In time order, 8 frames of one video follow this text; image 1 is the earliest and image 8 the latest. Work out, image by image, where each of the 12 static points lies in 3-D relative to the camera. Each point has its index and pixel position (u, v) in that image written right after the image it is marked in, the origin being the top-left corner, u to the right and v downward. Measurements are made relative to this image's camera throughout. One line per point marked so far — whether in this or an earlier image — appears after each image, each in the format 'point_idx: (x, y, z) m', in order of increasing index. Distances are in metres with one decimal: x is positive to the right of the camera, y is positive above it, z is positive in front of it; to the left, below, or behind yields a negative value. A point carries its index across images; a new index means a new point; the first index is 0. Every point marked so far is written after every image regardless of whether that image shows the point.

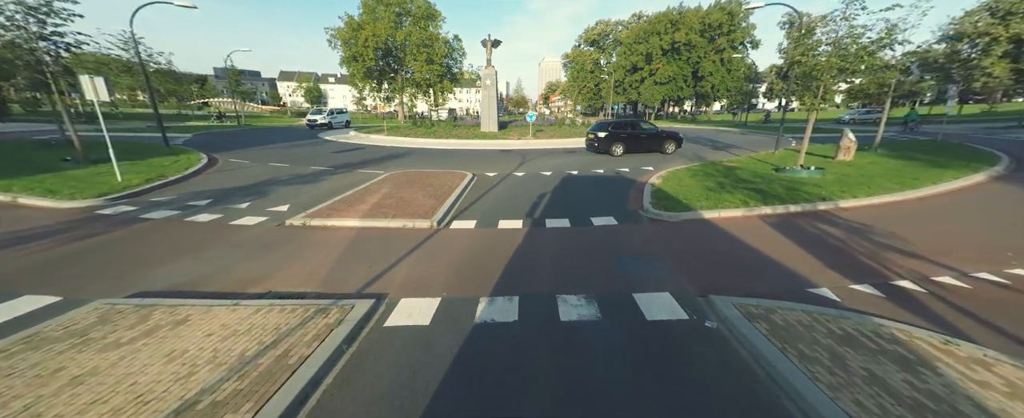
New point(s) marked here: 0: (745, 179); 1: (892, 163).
0: (+6.2, +0.8, +8.6) m
1: (+10.9, +1.3, +9.3) m
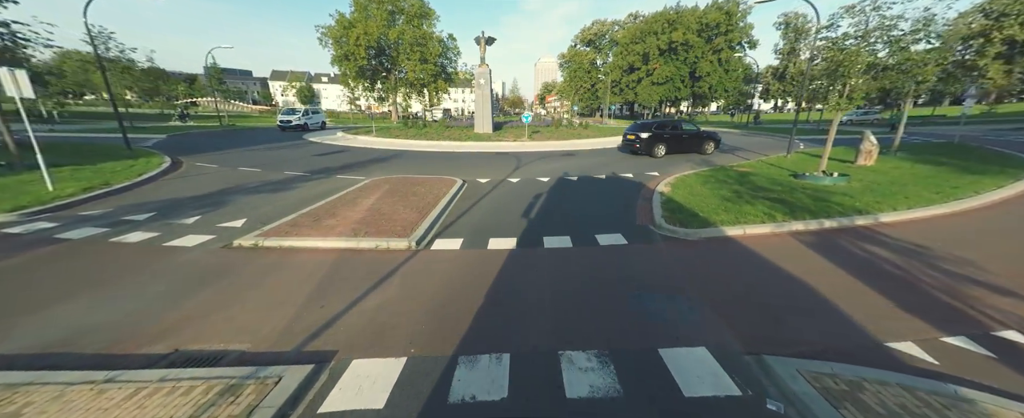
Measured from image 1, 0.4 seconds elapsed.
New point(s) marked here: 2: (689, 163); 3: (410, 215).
0: (+6.0, +0.5, +7.8) m
1: (+10.7, +1.1, +8.6) m
2: (+6.5, +1.6, +12.0) m
3: (-2.0, -0.1, +6.3) m
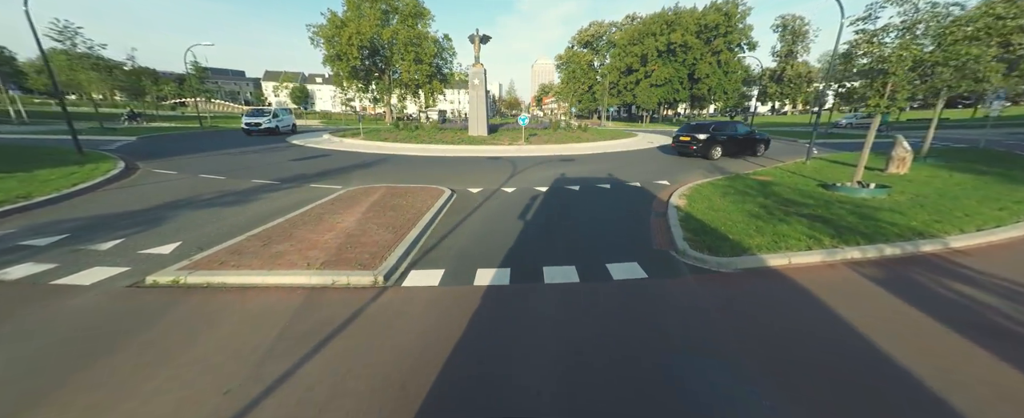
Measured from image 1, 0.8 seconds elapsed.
0: (+5.9, +0.2, +6.8) m
1: (+10.6, +0.7, +7.7) m
2: (+6.4, +1.3, +11.0) m
3: (-2.1, -0.5, +5.3) m
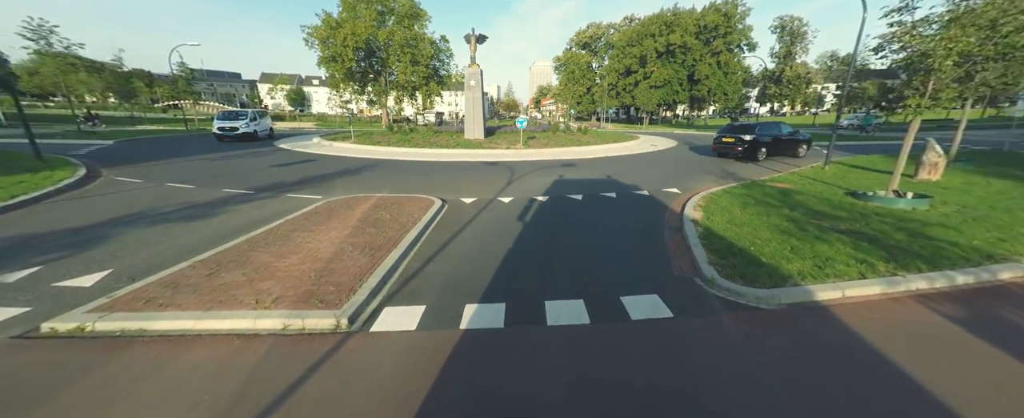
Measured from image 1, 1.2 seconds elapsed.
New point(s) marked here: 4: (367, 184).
0: (+5.8, 0.0, +6.1) m
1: (+10.5, +0.5, +7.0) m
2: (+6.3, +1.0, +10.3) m
3: (-2.2, -0.7, +4.5) m
4: (-4.4, +0.7, +9.8) m
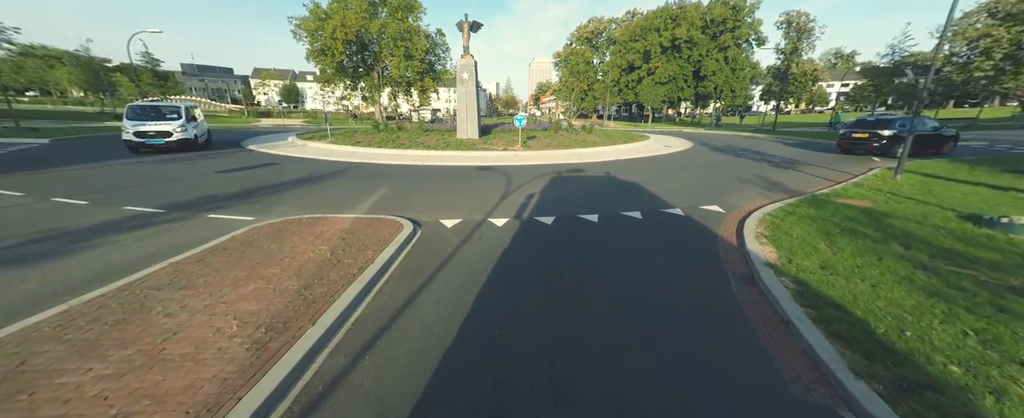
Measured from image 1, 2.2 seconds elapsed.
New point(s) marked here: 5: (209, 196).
0: (+5.7, -0.5, +4.2) m
1: (+10.5, 0.0, +5.1) m
2: (+6.2, +0.6, +8.4) m
3: (-2.2, -1.2, +2.6) m
4: (-4.5, +0.3, +7.8) m
5: (-6.6, +0.3, +7.1) m
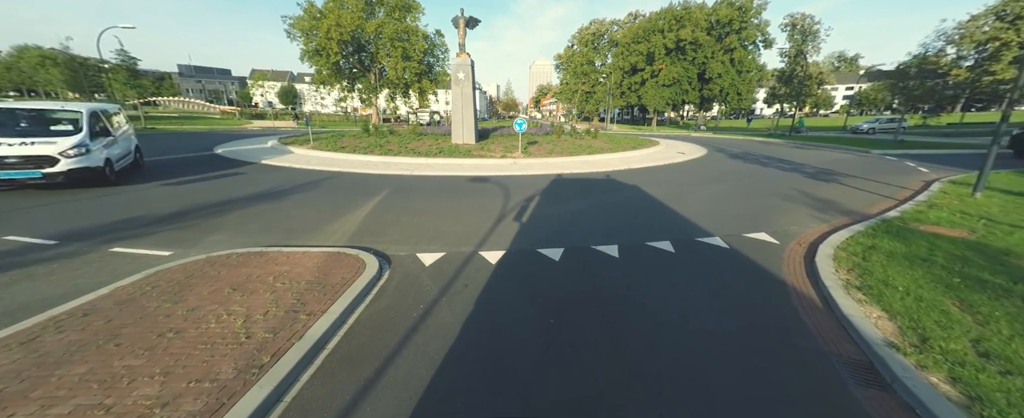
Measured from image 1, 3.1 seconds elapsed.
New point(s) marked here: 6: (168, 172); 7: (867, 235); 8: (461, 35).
0: (+5.7, -1.0, +2.7) m
1: (+10.4, -0.5, +3.7) m
2: (+6.1, +0.1, +7.0) m
3: (-2.3, -1.6, +1.1) m
4: (-4.5, -0.2, +6.4) m
5: (-6.6, -0.2, +5.7) m
6: (-11.1, +1.3, +10.4) m
7: (+5.7, -0.4, +5.2) m
8: (-2.6, +9.0, +16.8) m
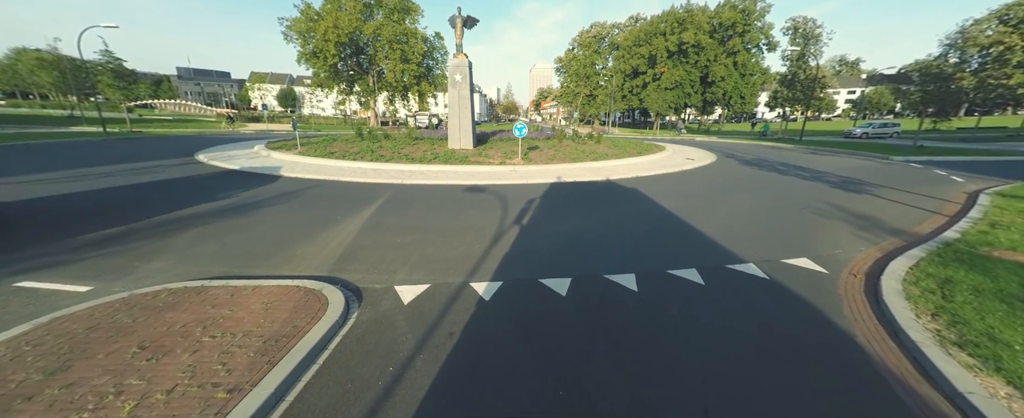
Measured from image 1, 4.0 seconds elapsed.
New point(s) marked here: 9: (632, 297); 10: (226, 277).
0: (+5.6, -1.3, +1.9) m
1: (+10.4, -0.8, +2.8) m
2: (+6.1, -0.3, +6.1) m
3: (-2.3, -1.9, +0.3) m
4: (-4.5, -0.5, +5.5) m
5: (-6.7, -0.5, +4.8) m
6: (-11.1, +0.9, +9.6) m
7: (+5.6, -0.7, +4.3) m
8: (-2.6, +8.6, +16.0) m
9: (+1.6, -1.1, +4.2) m
10: (-3.6, -0.9, +4.1) m
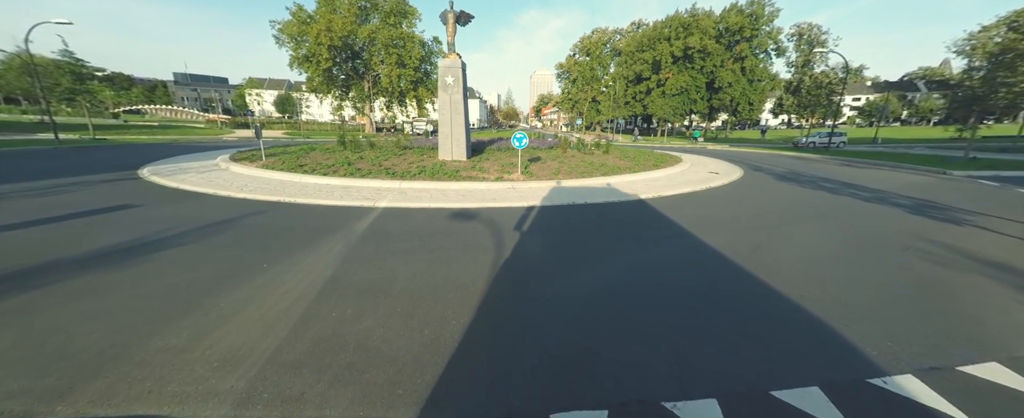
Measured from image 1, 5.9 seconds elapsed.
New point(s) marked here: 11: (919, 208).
0: (+5.6, -1.9, -0.1) m
1: (+10.3, -1.4, +0.8) m
2: (+6.0, -0.9, +4.2) m
3: (-2.4, -2.4, -1.7) m
4: (-4.6, -1.1, +3.6) m
5: (-6.7, -1.1, +2.9) m
6: (-11.1, +0.2, +7.7) m
7: (+5.6, -1.4, +2.4) m
8: (-2.7, +7.7, +14.2) m
9: (+1.5, -1.7, +2.2) m
10: (-3.7, -1.5, +2.2) m
11: (+10.0, 0.0, +7.9) m
